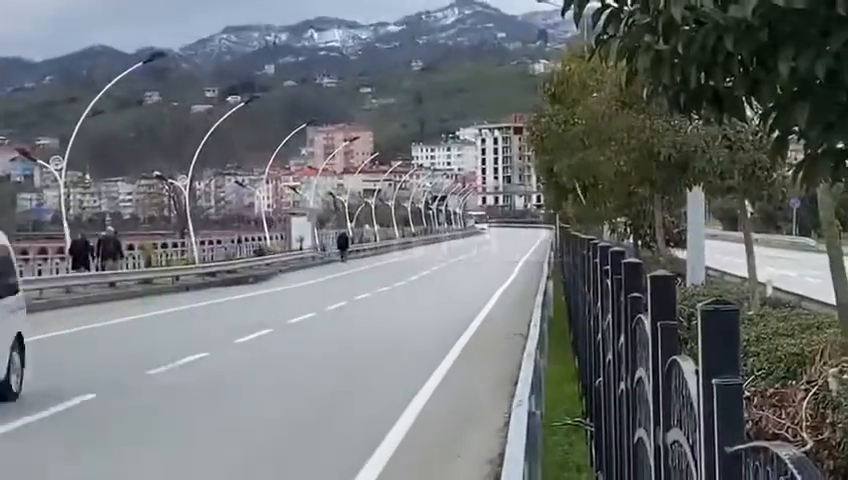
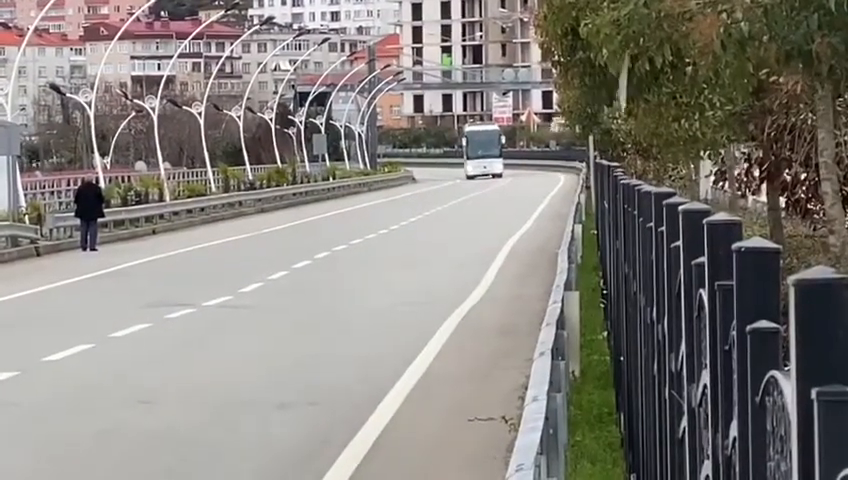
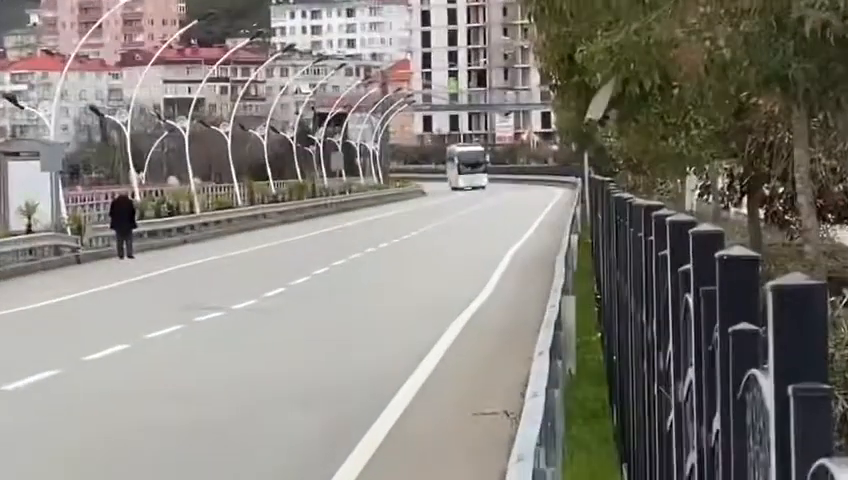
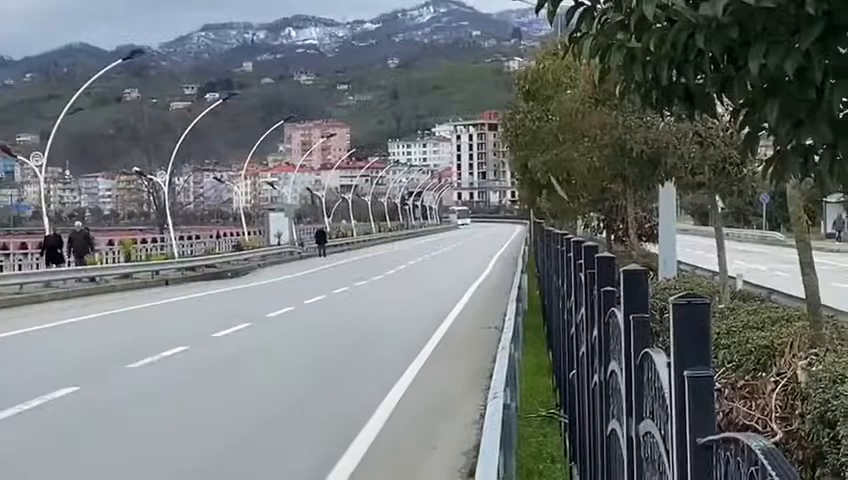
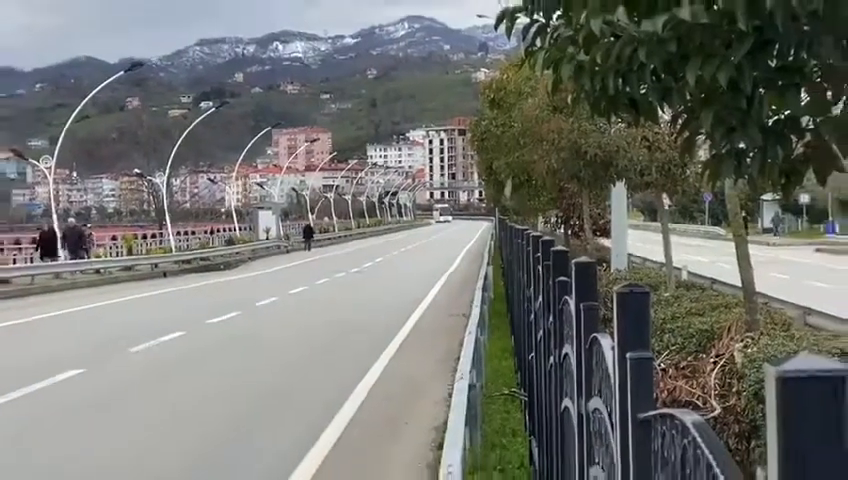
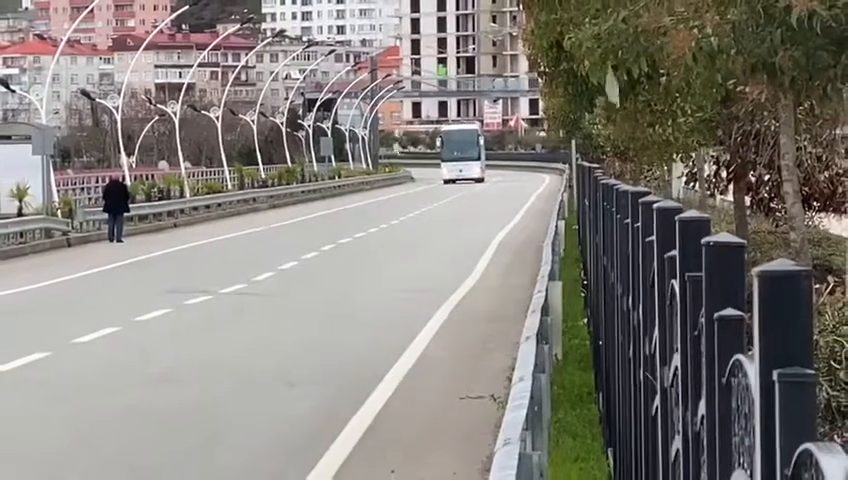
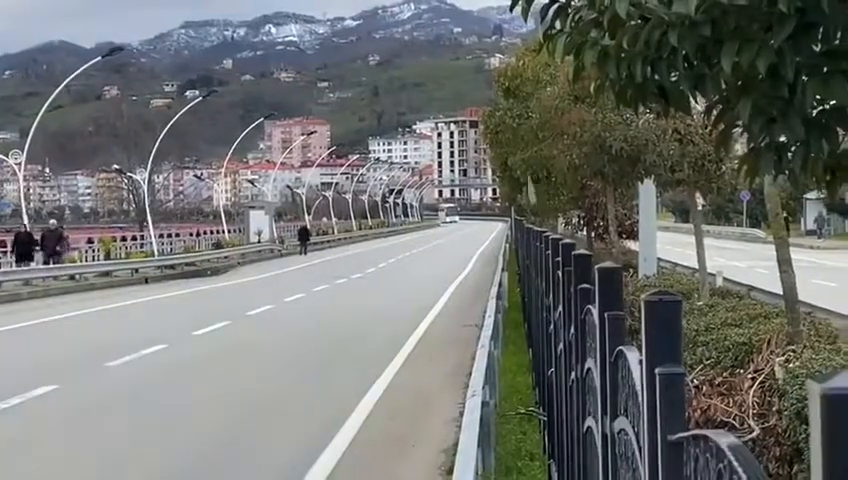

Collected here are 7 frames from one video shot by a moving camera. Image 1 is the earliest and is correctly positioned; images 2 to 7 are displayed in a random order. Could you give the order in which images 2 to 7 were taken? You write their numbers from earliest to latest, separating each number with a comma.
4, 7, 5, 3, 2, 6
